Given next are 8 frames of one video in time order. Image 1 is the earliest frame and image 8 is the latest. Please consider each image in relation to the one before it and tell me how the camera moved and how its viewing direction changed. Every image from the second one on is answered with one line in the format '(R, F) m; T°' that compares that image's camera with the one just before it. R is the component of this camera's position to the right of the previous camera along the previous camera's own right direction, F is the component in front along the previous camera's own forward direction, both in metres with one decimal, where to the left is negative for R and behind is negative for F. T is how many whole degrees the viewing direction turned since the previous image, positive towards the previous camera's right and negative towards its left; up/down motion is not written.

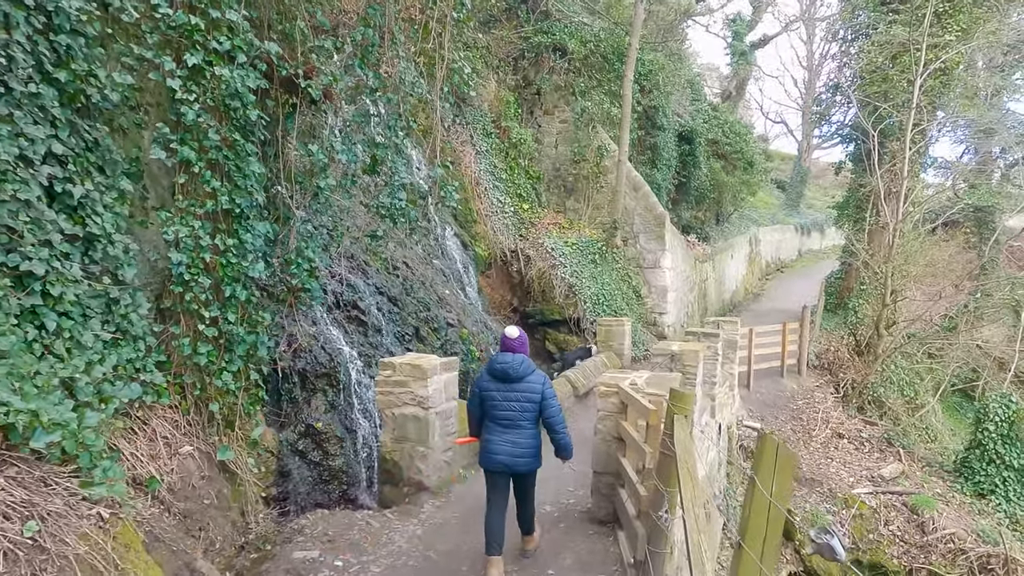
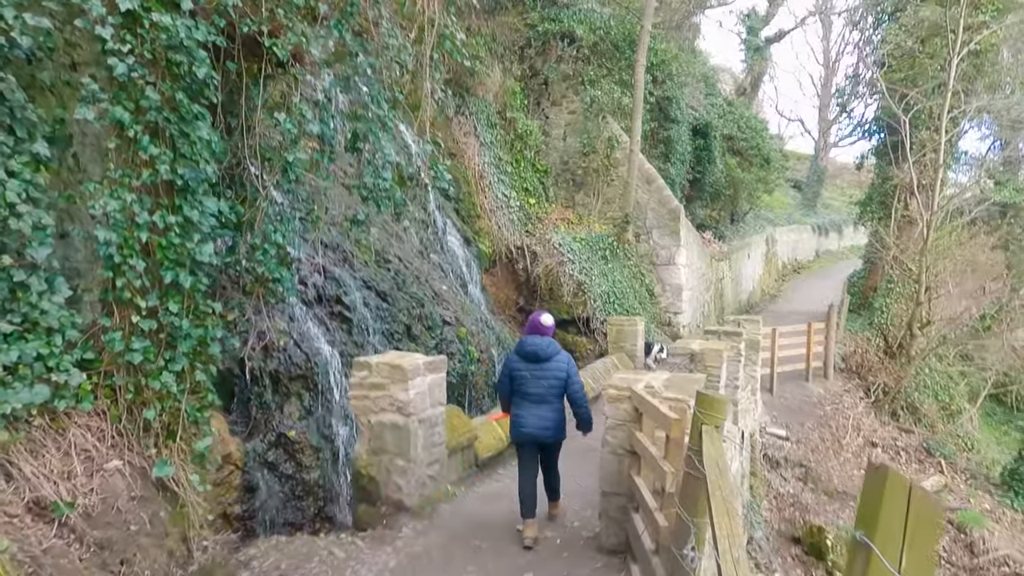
(+0.1, +0.8) m; -1°
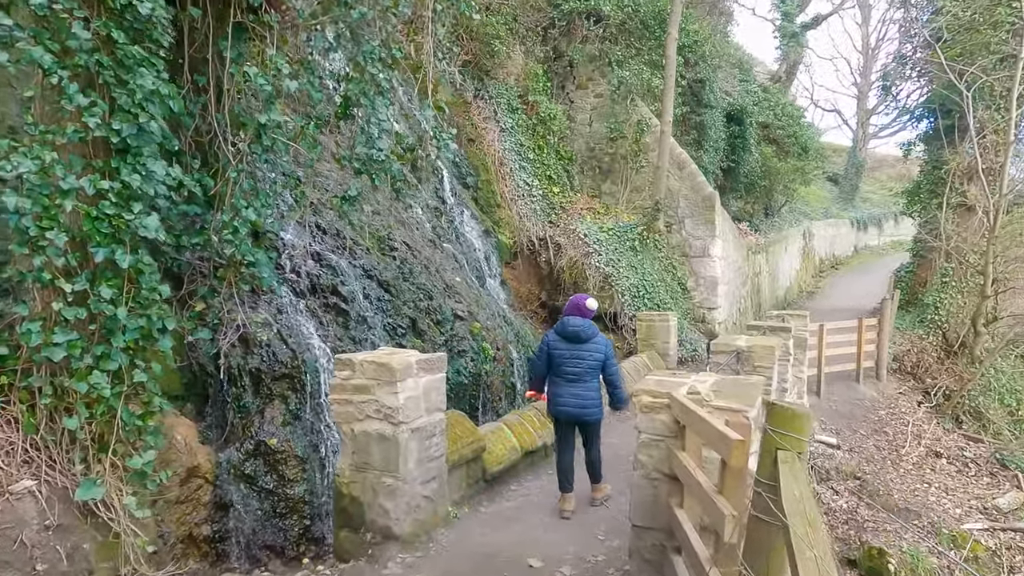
(+0.1, +0.9) m; -2°
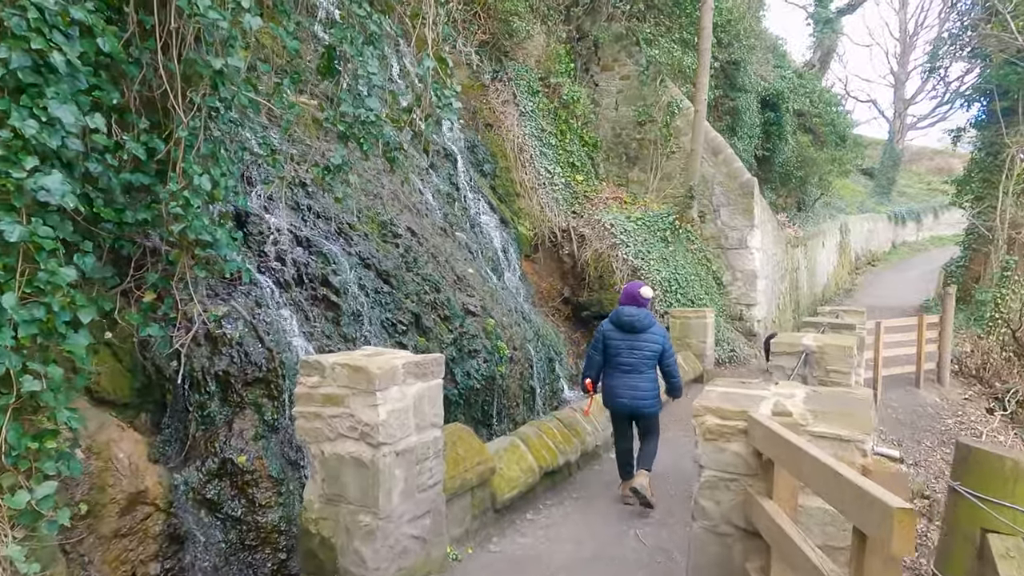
(0.0, +0.9) m; -2°
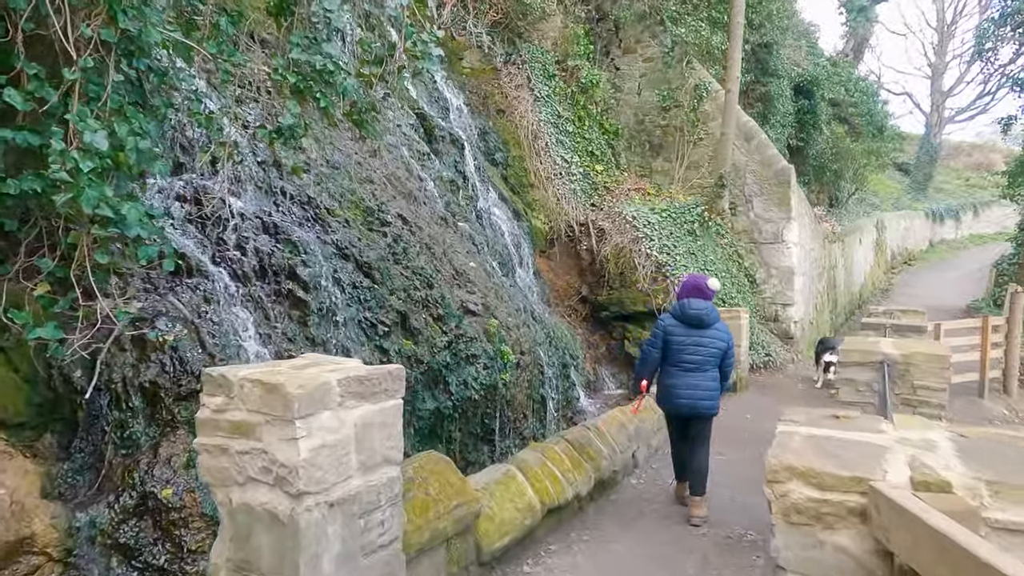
(+0.2, +0.9) m; -2°
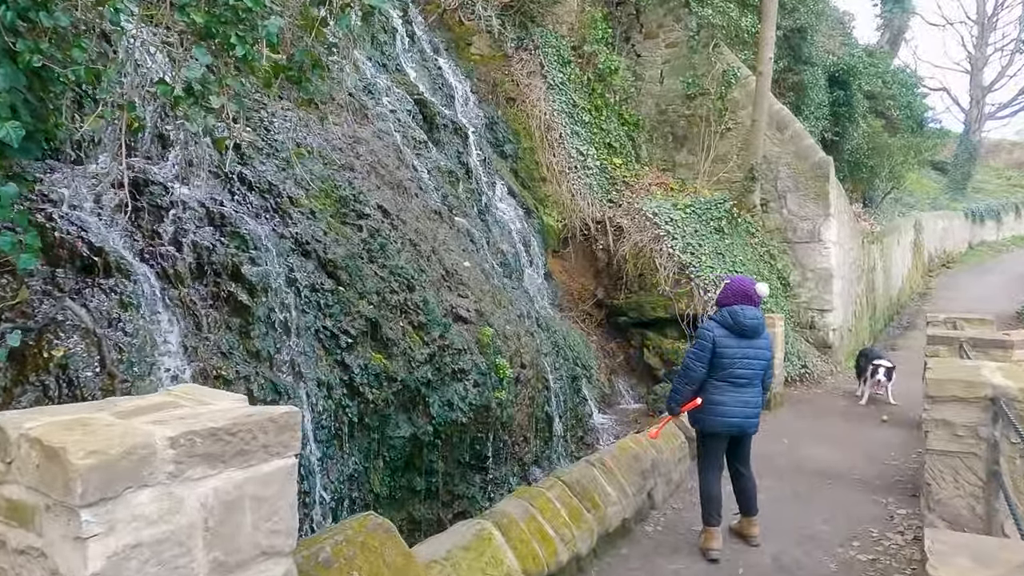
(+0.2, +0.9) m; -2°
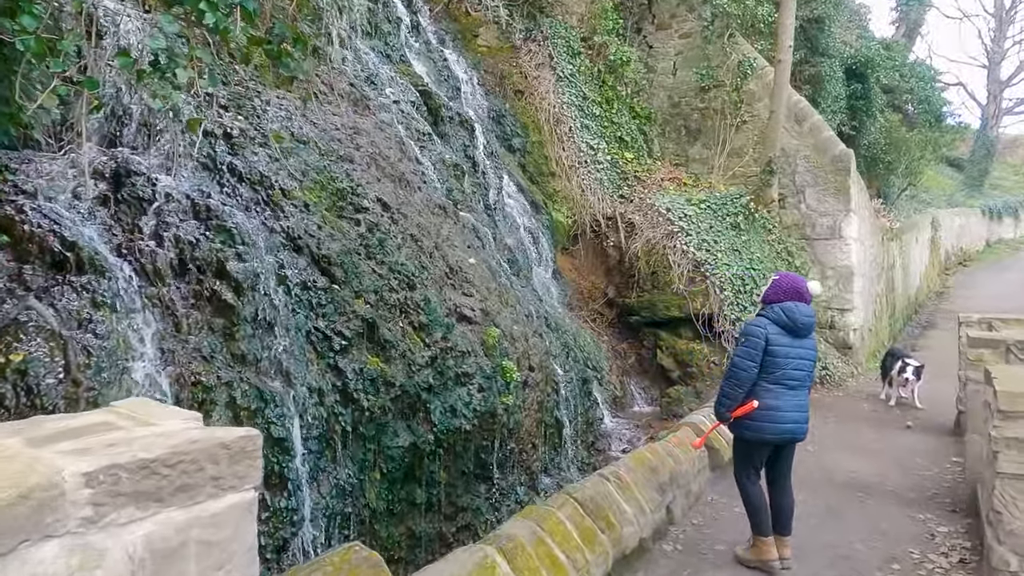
(0.0, +0.3) m; -1°
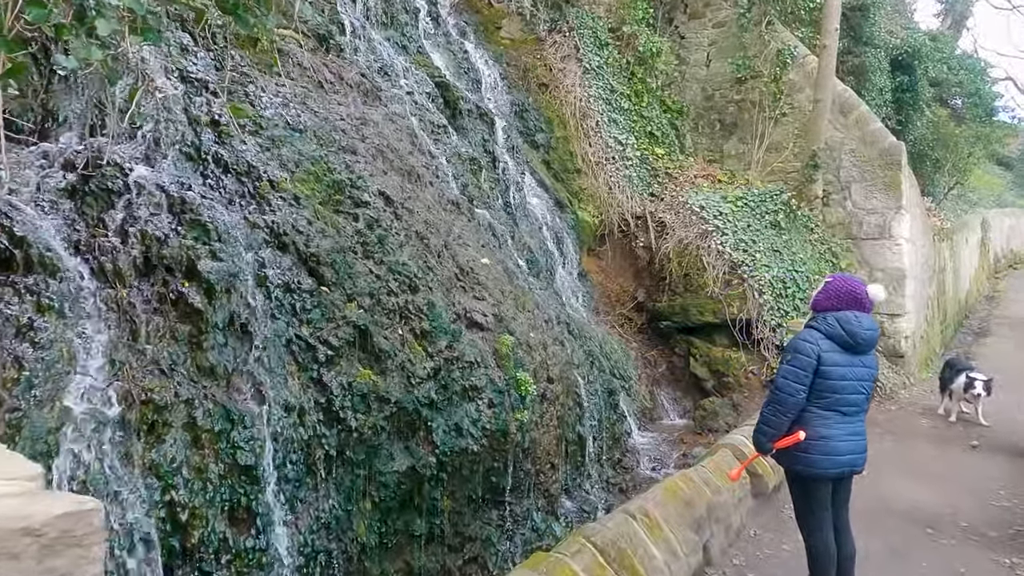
(+0.1, +0.5) m; -3°
